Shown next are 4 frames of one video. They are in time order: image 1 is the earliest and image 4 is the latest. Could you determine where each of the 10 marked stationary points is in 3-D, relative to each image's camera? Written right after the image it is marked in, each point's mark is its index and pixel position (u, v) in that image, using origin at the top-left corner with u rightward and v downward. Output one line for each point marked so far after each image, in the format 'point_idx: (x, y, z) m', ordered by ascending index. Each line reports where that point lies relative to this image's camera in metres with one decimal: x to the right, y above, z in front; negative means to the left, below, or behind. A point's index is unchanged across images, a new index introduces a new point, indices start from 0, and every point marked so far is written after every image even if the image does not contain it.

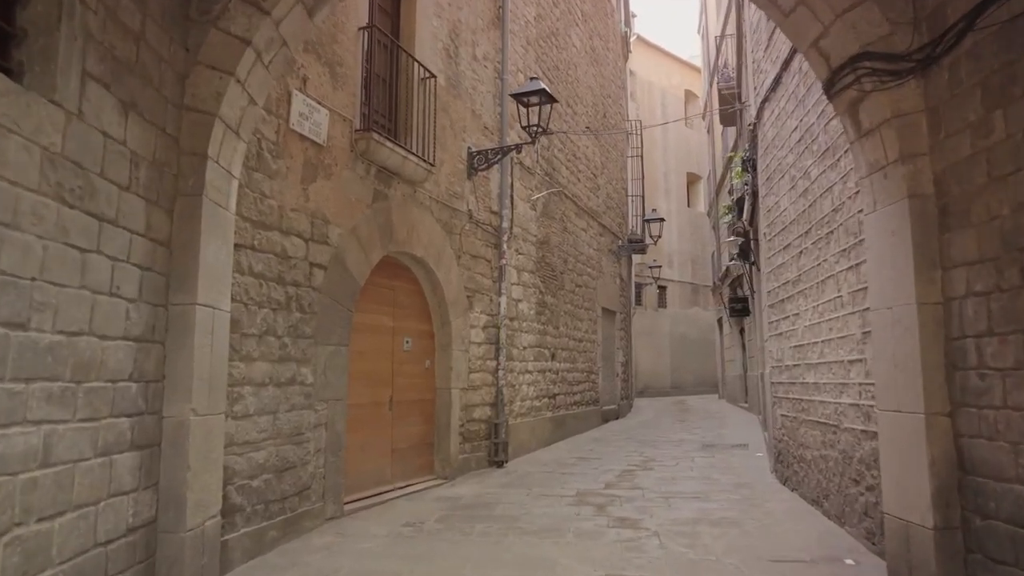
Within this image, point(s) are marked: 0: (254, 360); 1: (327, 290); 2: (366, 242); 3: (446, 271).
0: (-1.4, -0.4, +3.8) m
1: (-1.2, 0.0, +4.5) m
2: (-1.0, +0.3, +5.0) m
3: (-0.6, +0.1, +6.1) m
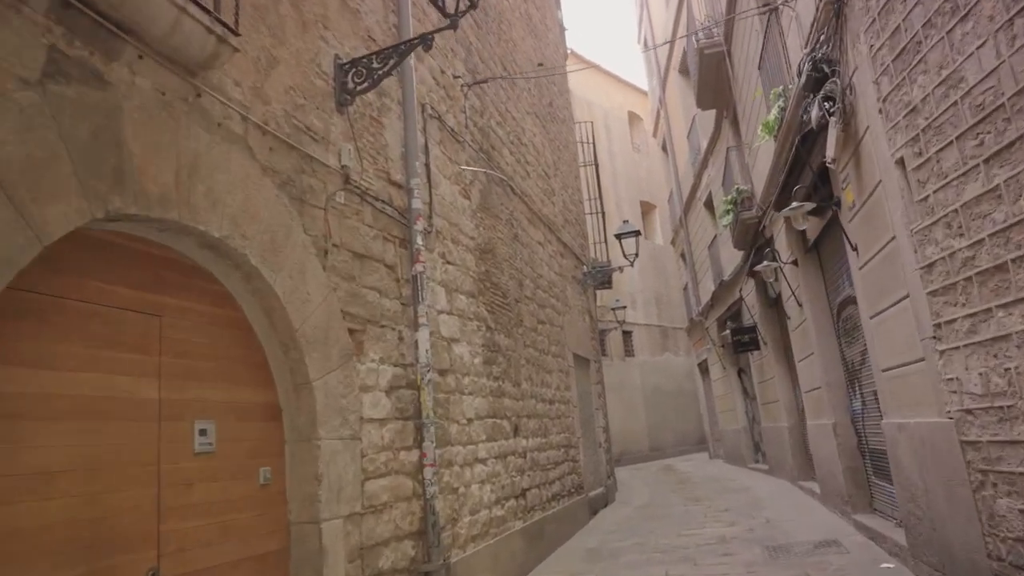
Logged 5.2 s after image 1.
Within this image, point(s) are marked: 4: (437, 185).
0: (-1.5, -0.3, +0.6) m
1: (-1.4, 0.0, +1.4) m
2: (-1.3, +0.3, +1.8) m
3: (-0.9, 0.0, +3.0) m
4: (-0.5, +0.7, +4.6) m
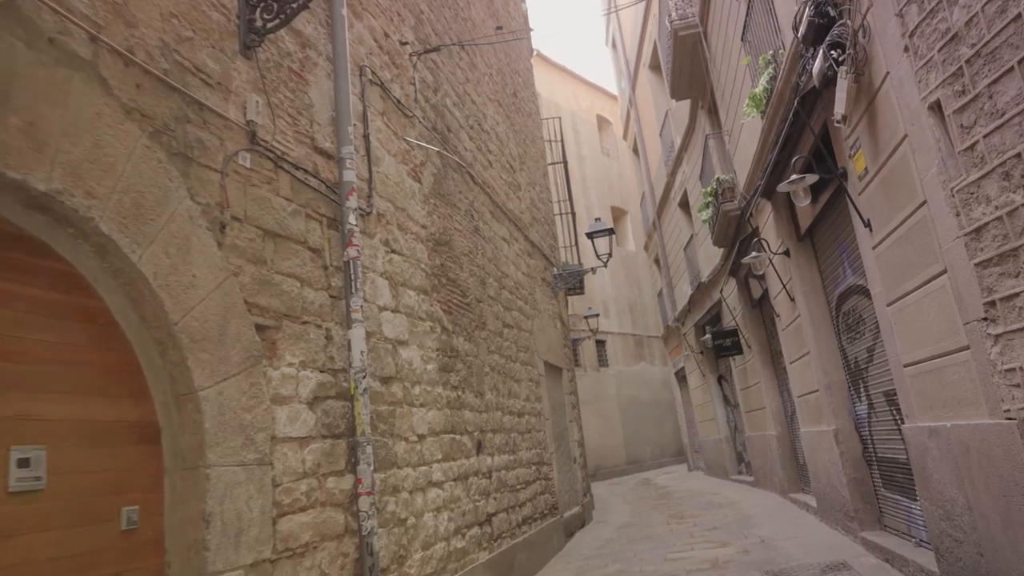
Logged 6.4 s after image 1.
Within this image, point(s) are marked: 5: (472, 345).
0: (-1.5, -0.2, -0.2) m
1: (-1.5, +0.1, +0.6) m
2: (-1.4, +0.4, +1.1) m
3: (-1.1, +0.1, +2.3) m
4: (-0.7, +0.7, +3.9) m
5: (-0.3, -0.4, +5.0) m
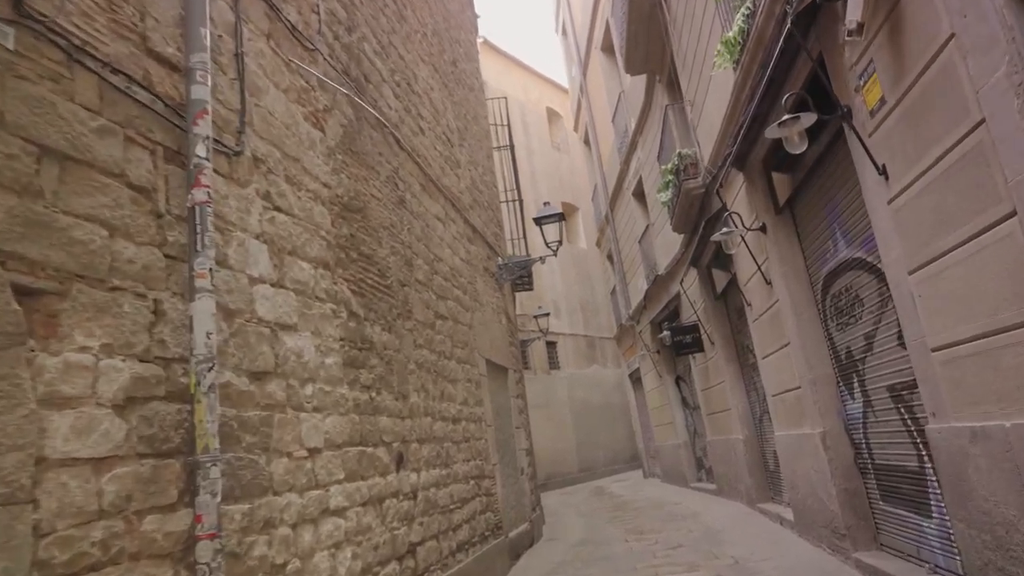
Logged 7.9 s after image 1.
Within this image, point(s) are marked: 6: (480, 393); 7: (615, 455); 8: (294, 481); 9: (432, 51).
0: (-1.6, 0.0, -1.1) m
1: (-1.6, +0.2, -0.3) m
2: (-1.5, +0.5, +0.2) m
3: (-1.3, +0.2, +1.3) m
4: (-1.1, +0.8, +3.0) m
5: (-0.7, -0.3, +4.1) m
6: (-0.3, -0.9, +5.9) m
7: (+2.2, -3.6, +15.4) m
8: (-0.8, -0.7, +2.7) m
9: (-0.7, +2.1, +6.5) m
